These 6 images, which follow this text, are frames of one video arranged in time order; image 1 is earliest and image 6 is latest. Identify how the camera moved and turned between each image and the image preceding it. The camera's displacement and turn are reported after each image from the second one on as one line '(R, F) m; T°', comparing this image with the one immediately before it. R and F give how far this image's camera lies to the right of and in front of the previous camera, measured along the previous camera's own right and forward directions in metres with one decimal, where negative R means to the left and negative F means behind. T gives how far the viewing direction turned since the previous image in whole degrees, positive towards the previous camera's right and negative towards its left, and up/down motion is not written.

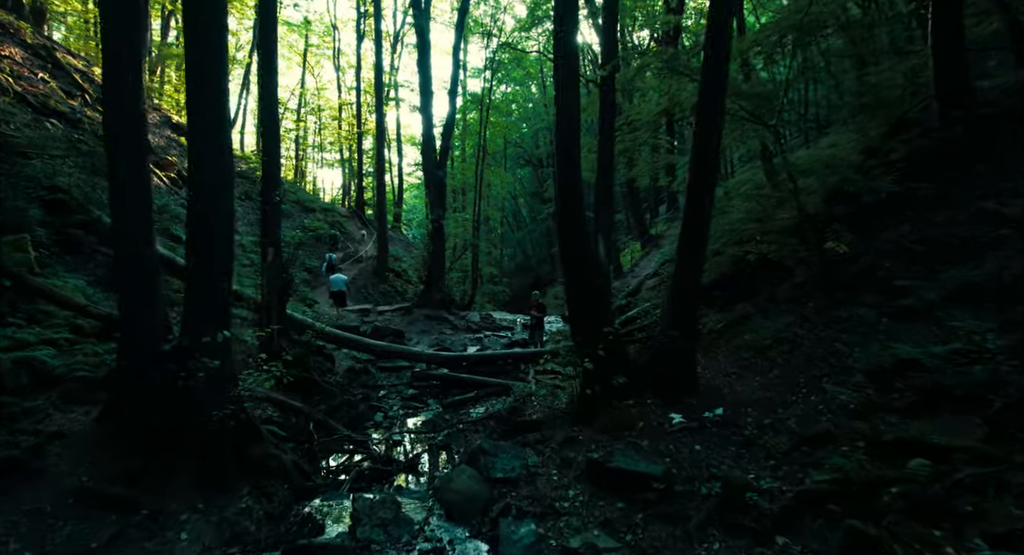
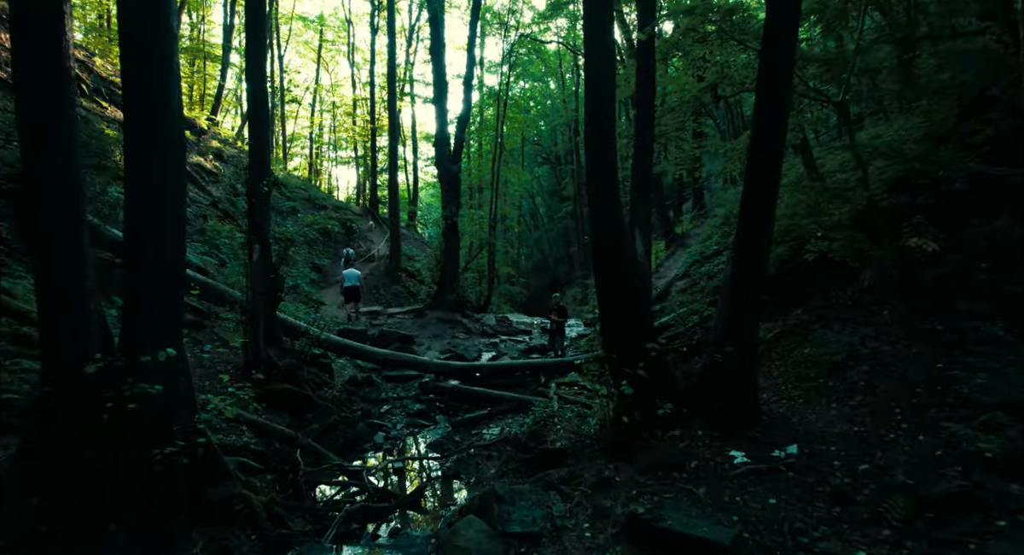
(0.0, +1.3) m; -2°
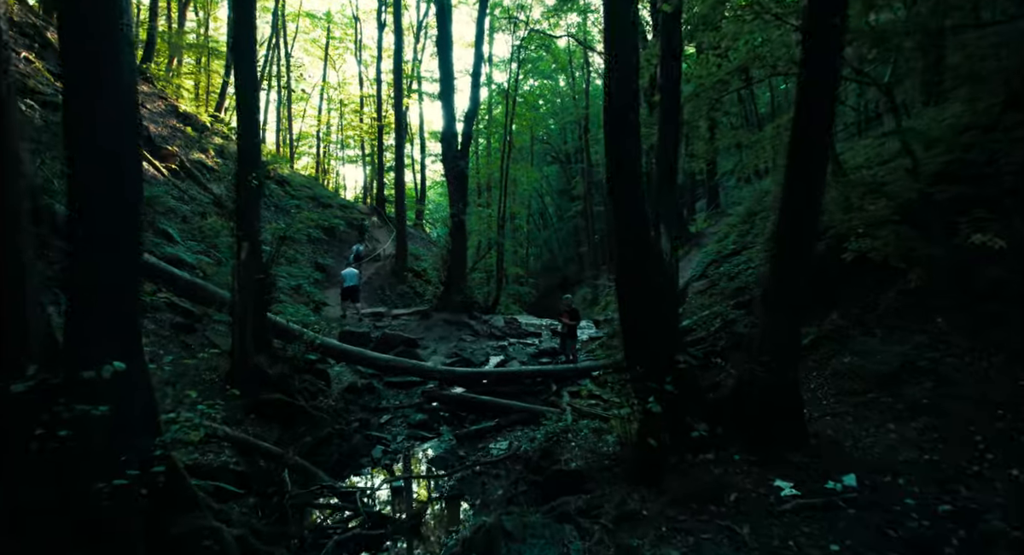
(0.0, +0.7) m; -1°
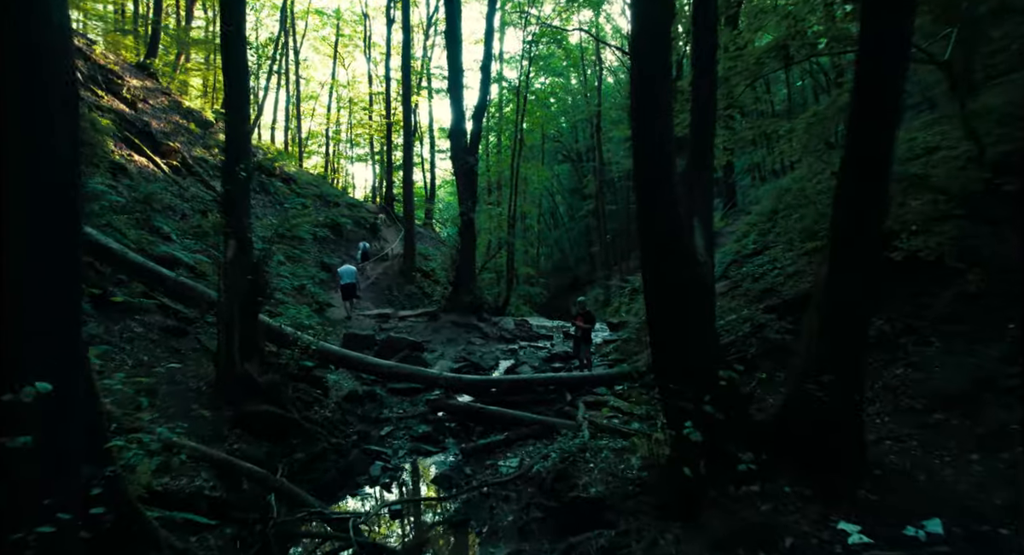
(0.0, +0.7) m; -1°
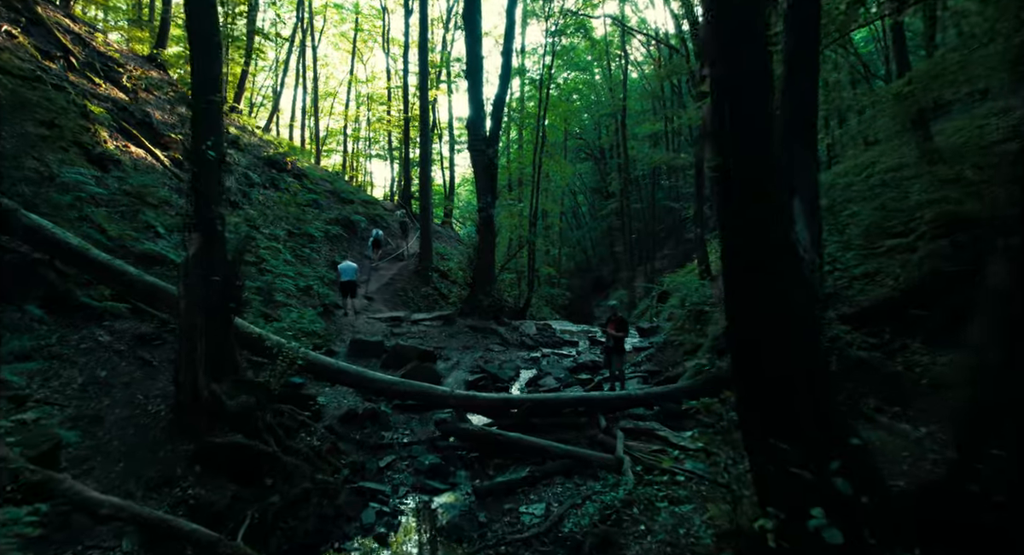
(-0.1, +1.4) m; -2°
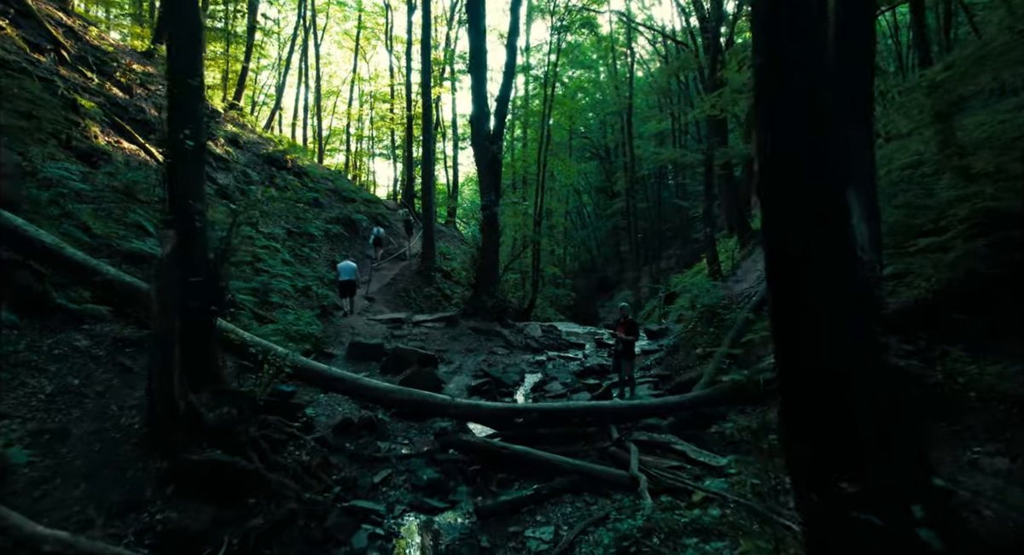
(0.0, +0.5) m; 0°
